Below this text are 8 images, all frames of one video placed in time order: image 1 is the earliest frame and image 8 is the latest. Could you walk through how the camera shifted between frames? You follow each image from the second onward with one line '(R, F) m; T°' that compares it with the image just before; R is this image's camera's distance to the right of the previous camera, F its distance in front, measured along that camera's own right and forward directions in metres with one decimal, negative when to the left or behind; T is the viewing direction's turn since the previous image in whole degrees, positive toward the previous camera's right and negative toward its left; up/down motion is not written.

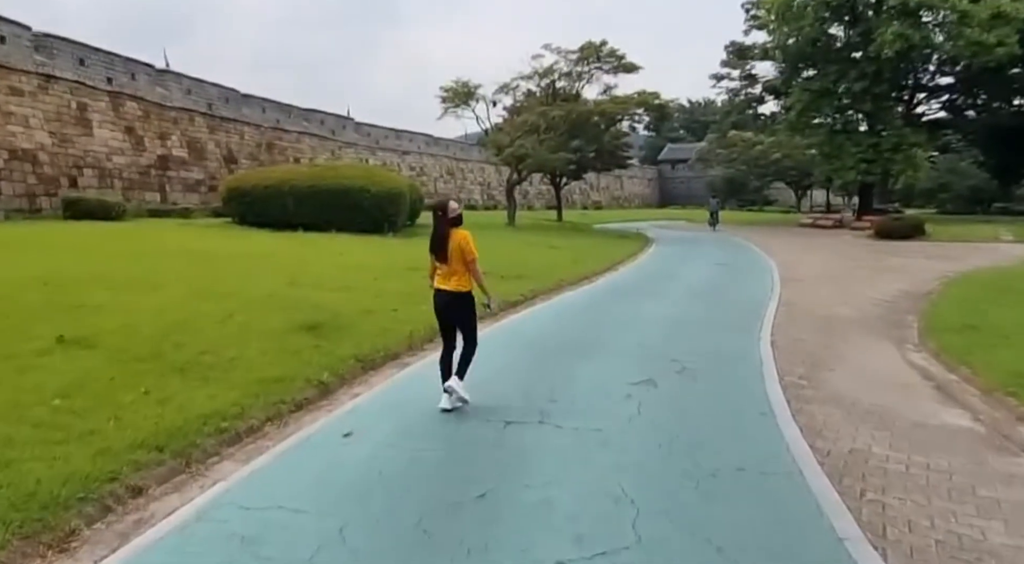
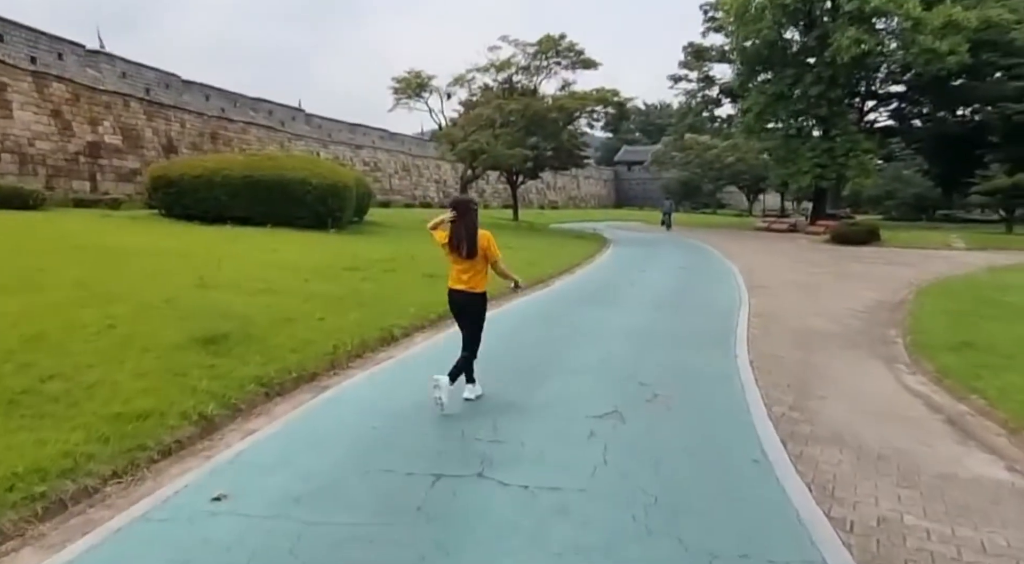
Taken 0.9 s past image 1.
(+0.1, +1.2) m; +4°
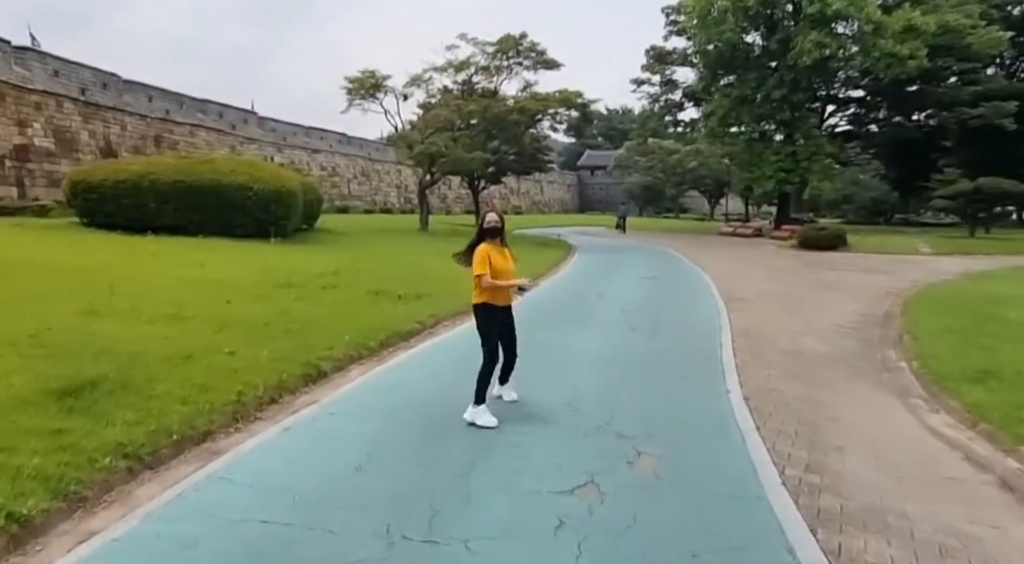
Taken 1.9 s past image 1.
(+0.1, +1.2) m; +3°
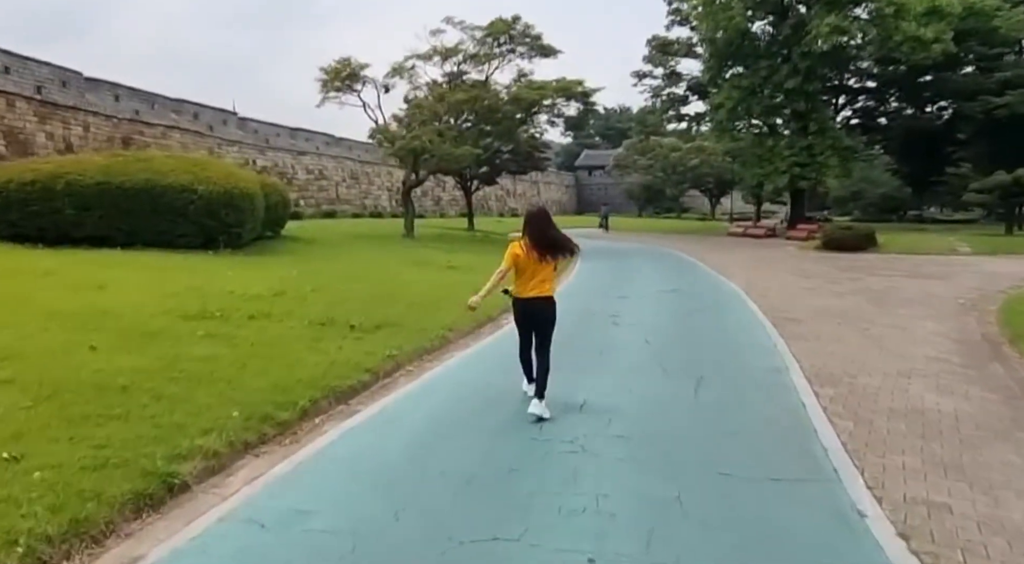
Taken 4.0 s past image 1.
(+0.1, +2.7) m; 0°
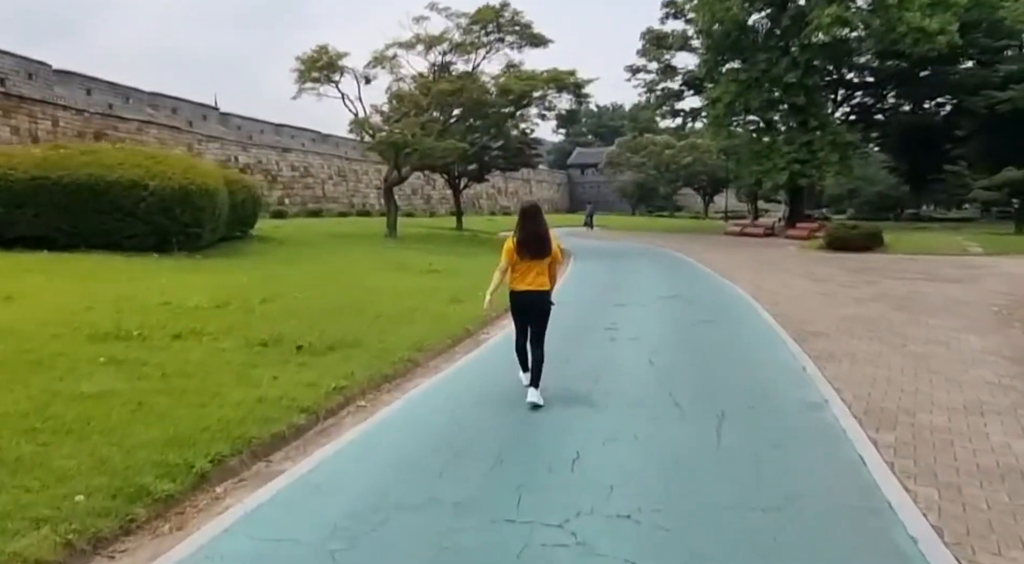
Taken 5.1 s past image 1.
(+0.1, +1.4) m; +1°
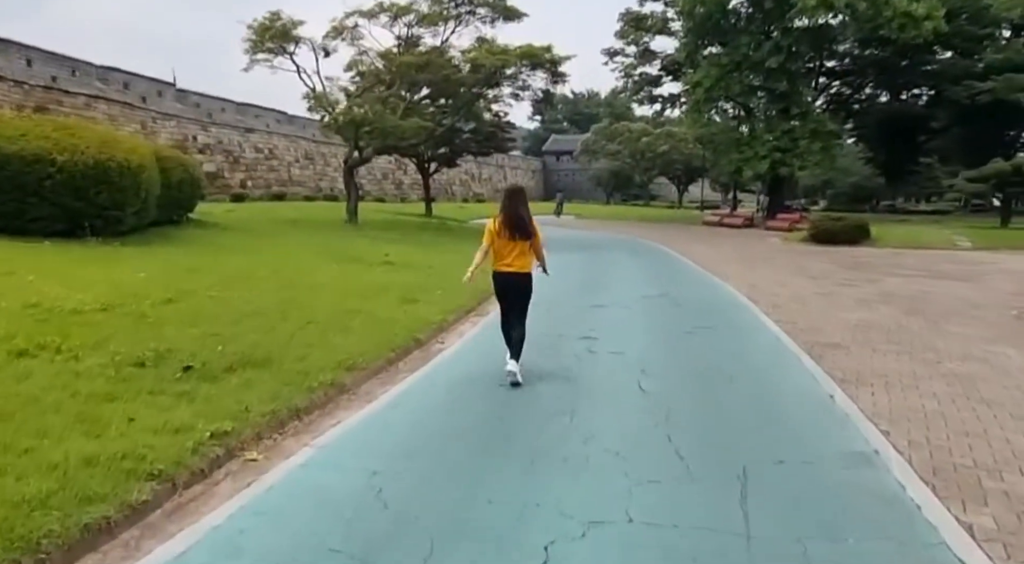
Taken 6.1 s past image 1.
(+0.2, +1.5) m; +2°
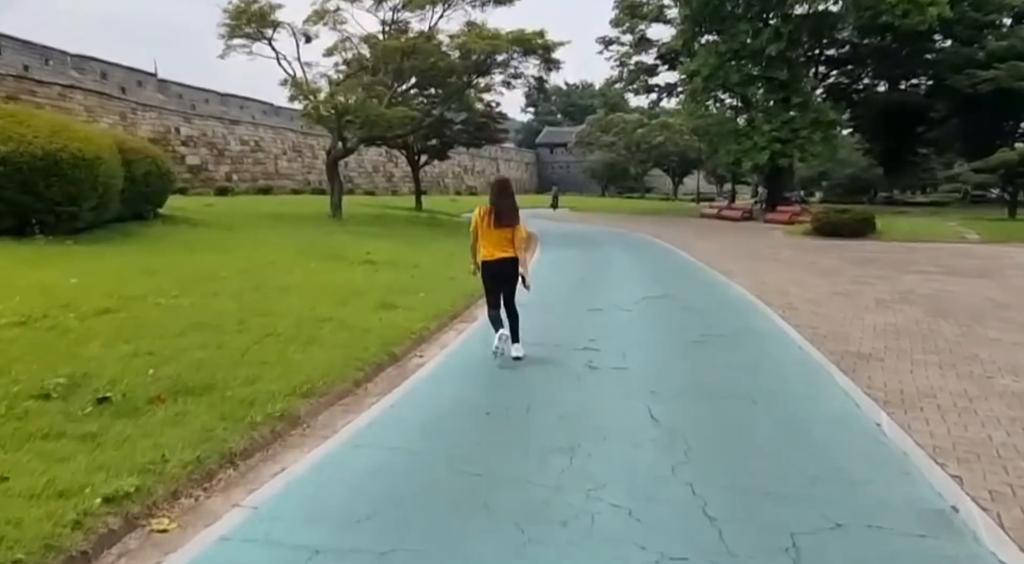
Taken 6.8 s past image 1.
(+0.1, +0.9) m; +1°
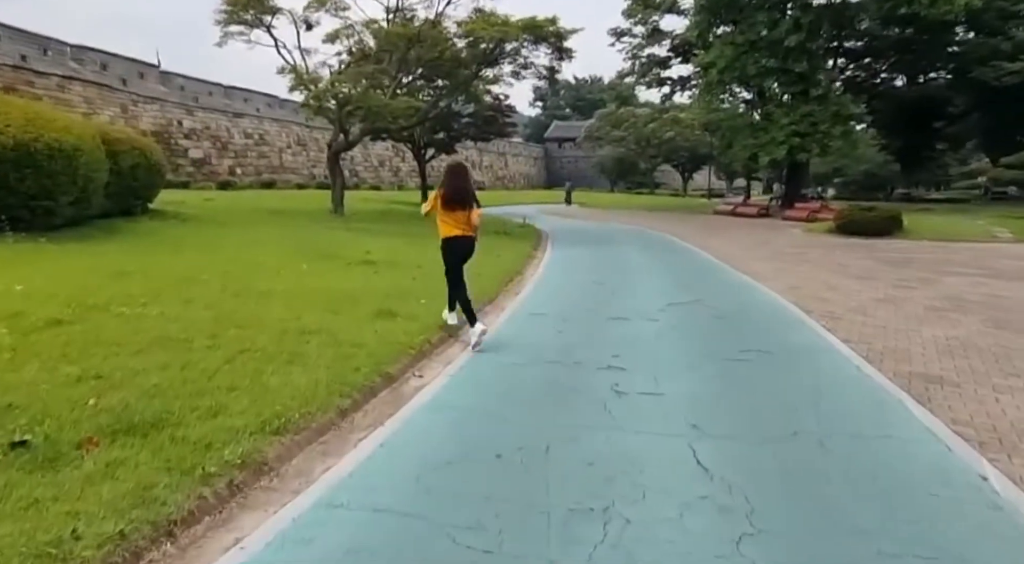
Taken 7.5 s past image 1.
(-0.1, +0.9) m; -1°
